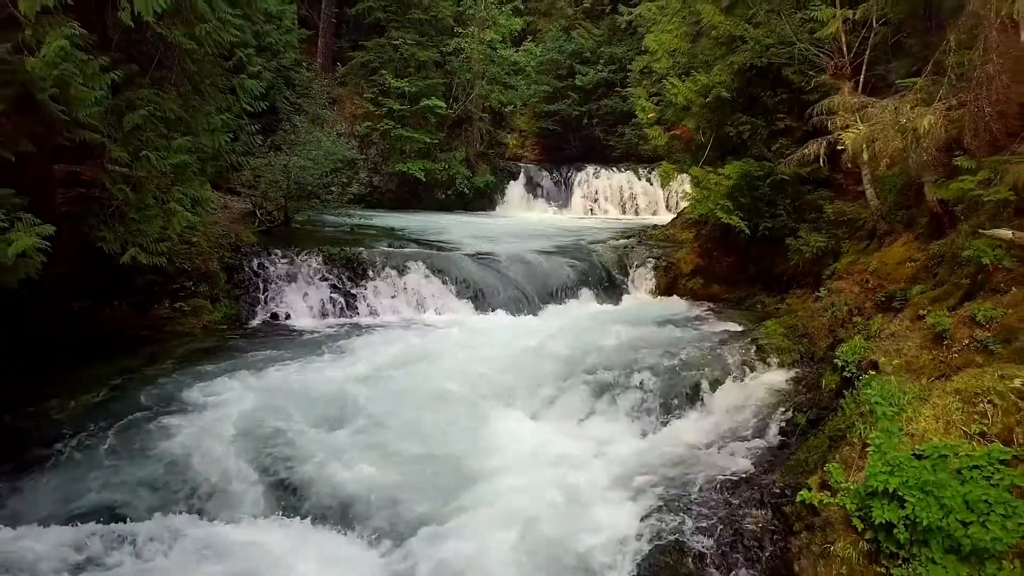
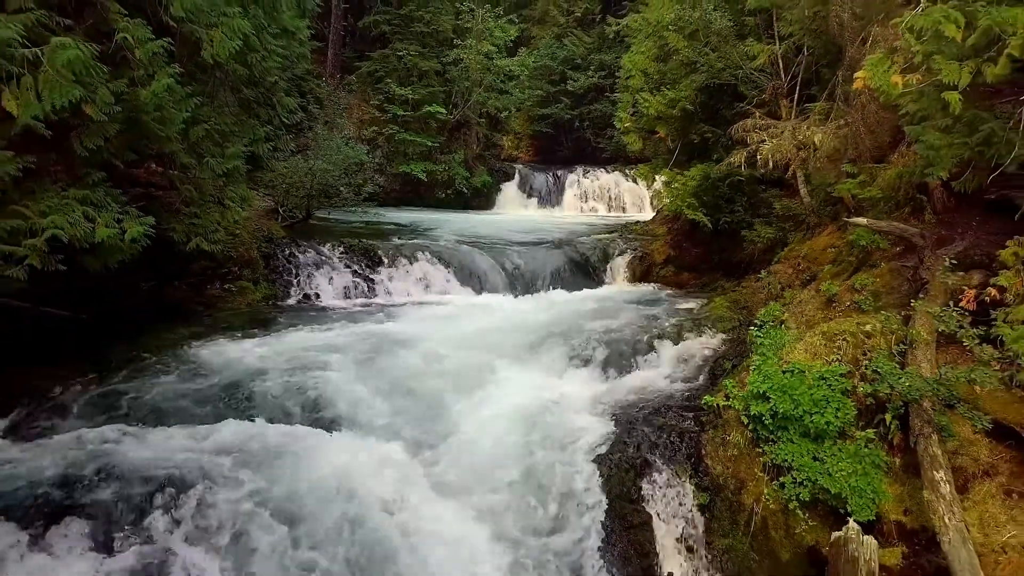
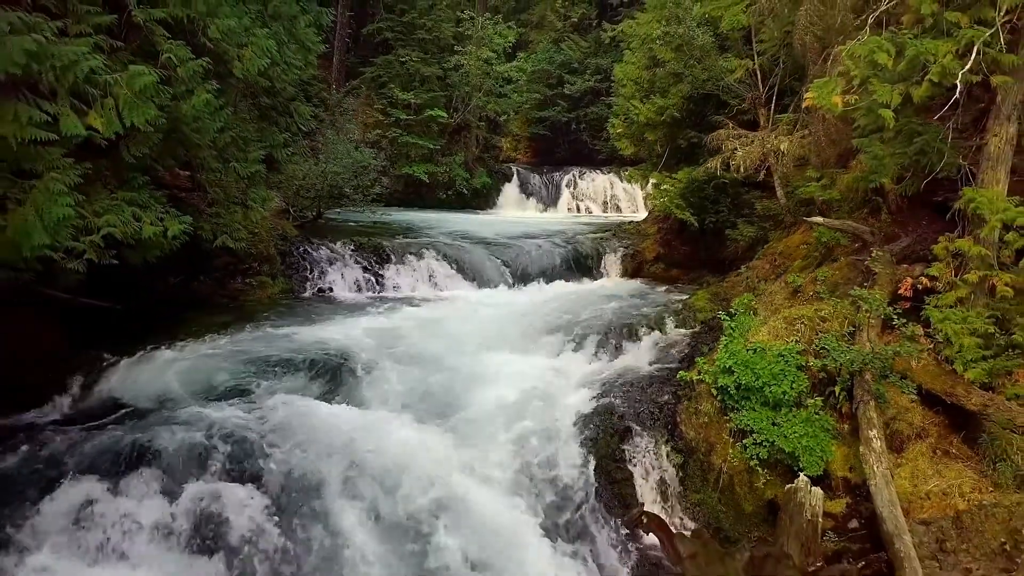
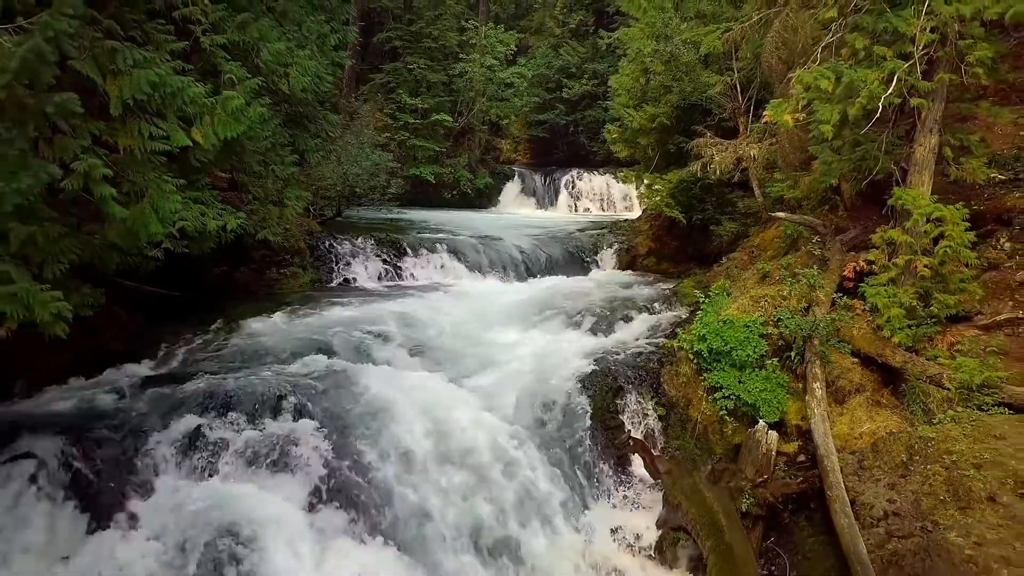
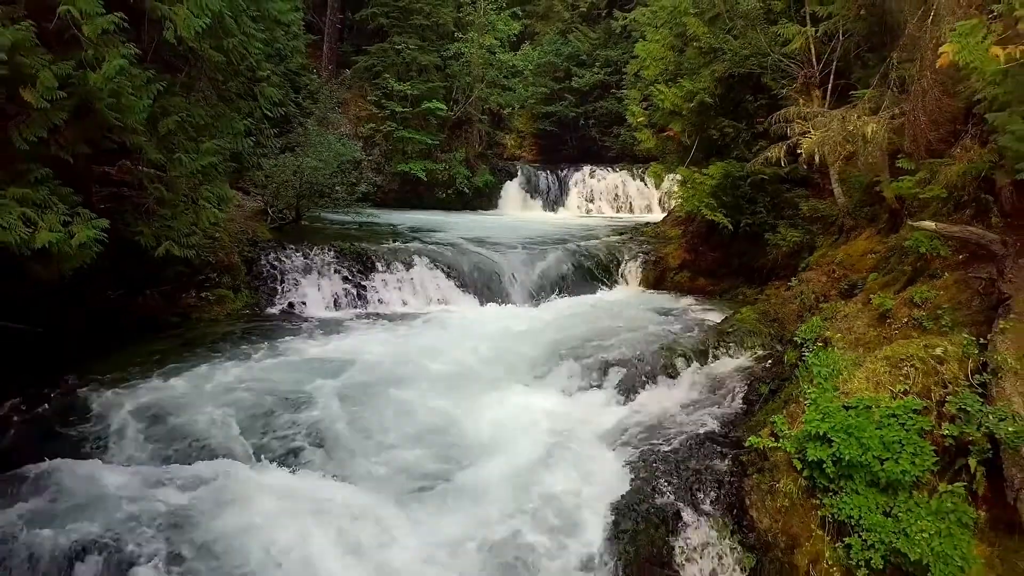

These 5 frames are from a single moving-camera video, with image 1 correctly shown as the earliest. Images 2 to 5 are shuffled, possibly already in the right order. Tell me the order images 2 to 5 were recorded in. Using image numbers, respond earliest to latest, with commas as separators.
5, 2, 3, 4
